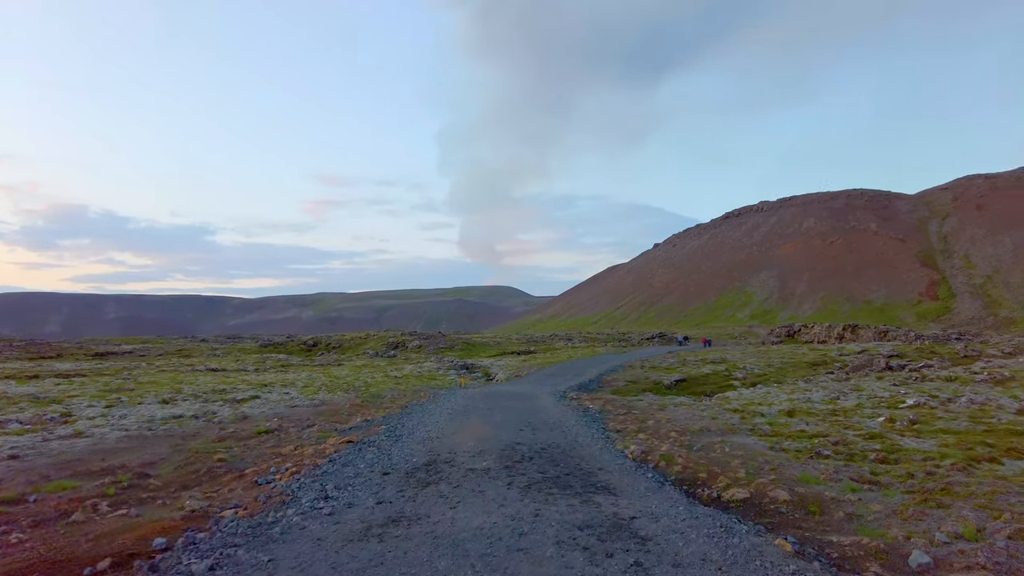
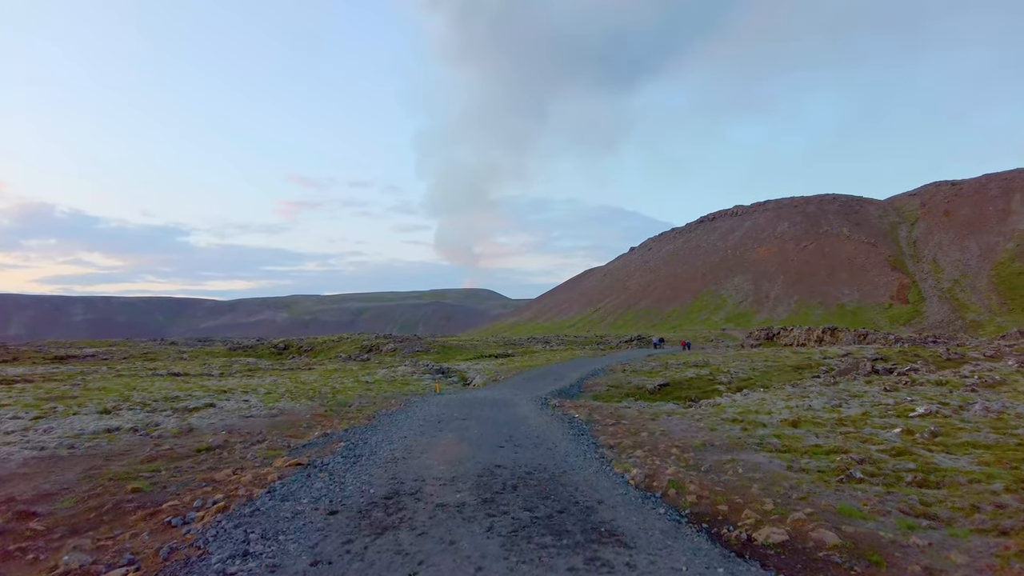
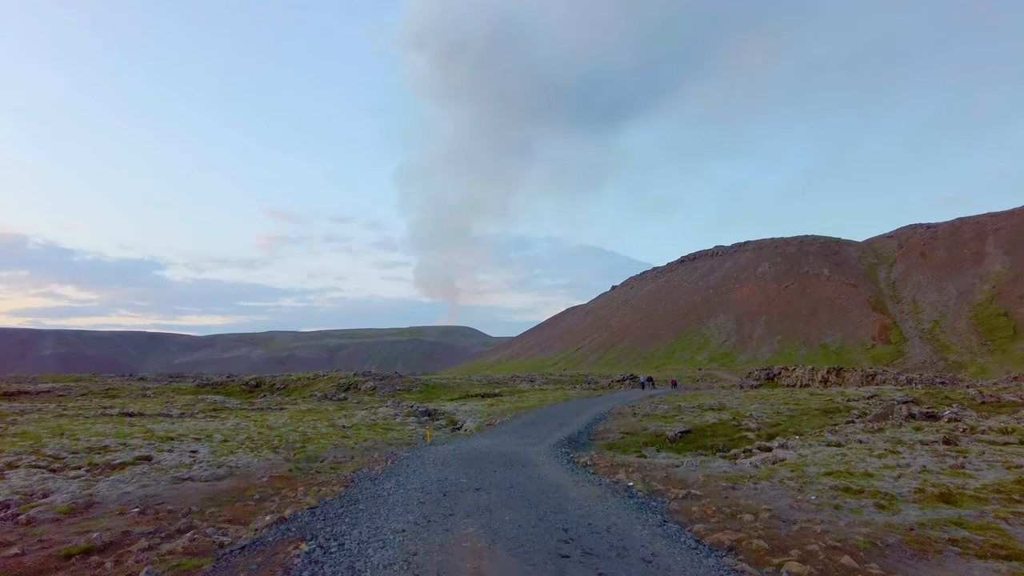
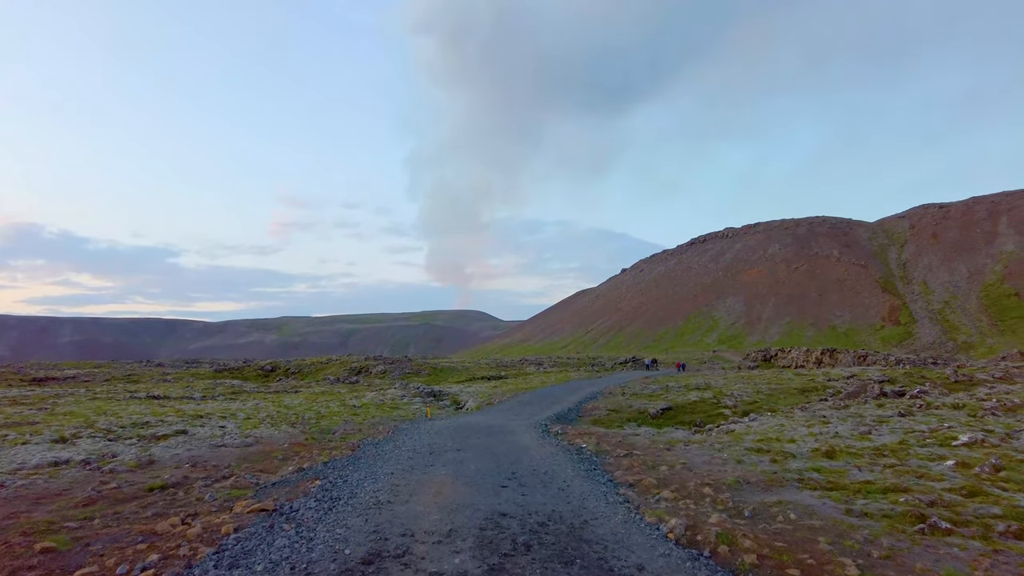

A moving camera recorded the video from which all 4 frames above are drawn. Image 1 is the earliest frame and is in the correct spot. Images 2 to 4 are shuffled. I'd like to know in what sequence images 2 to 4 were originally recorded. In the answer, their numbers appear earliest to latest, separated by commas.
2, 4, 3
